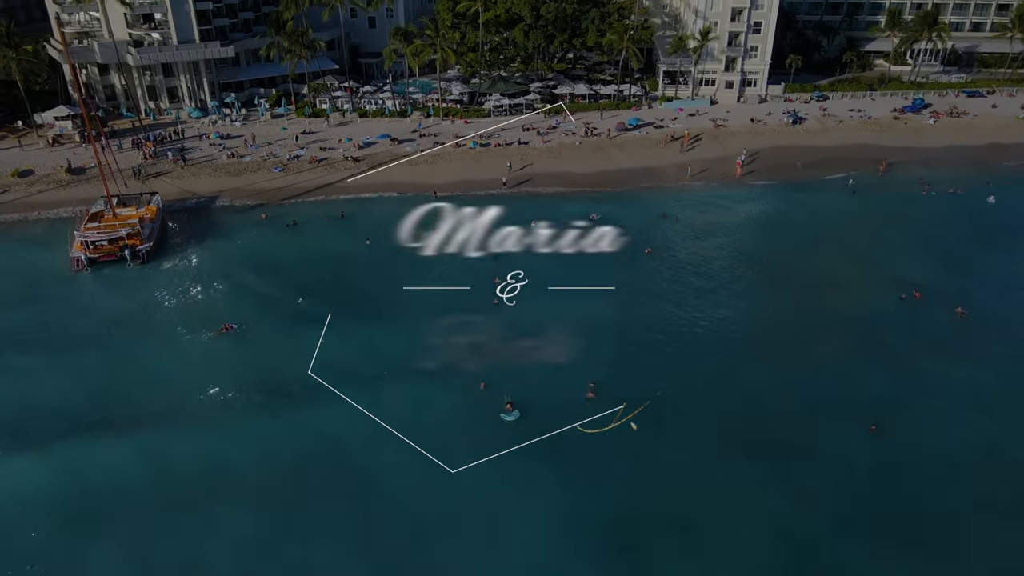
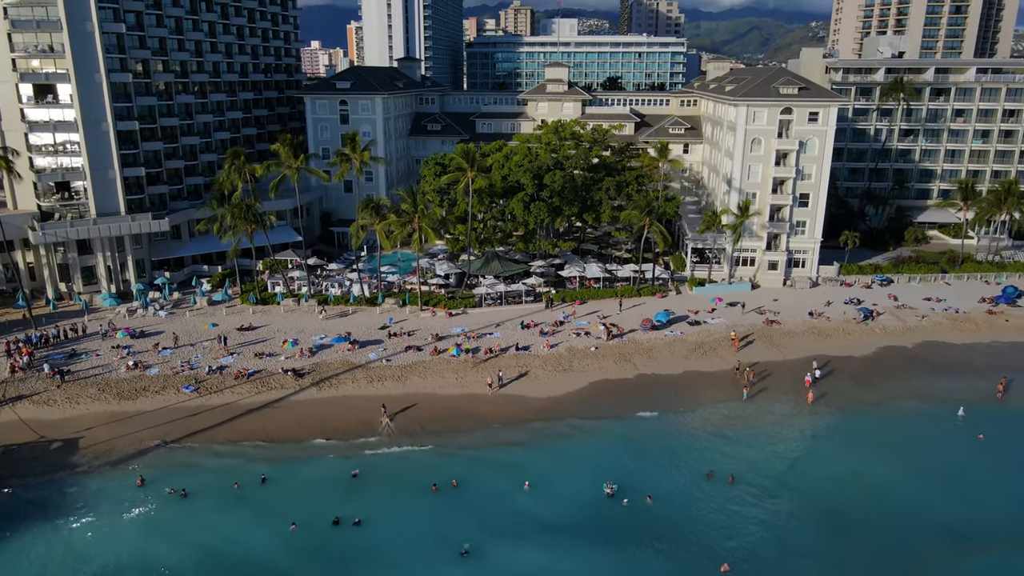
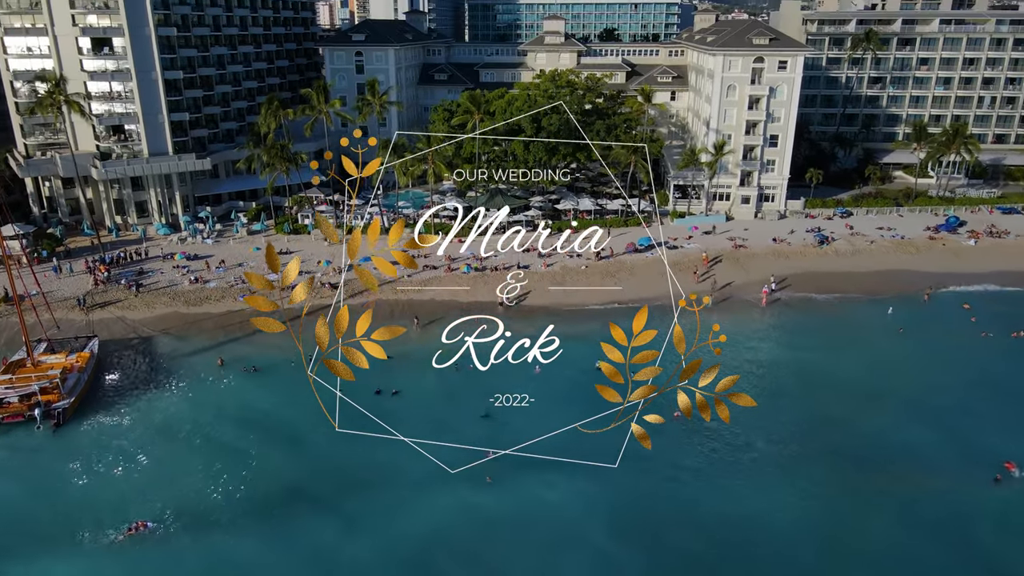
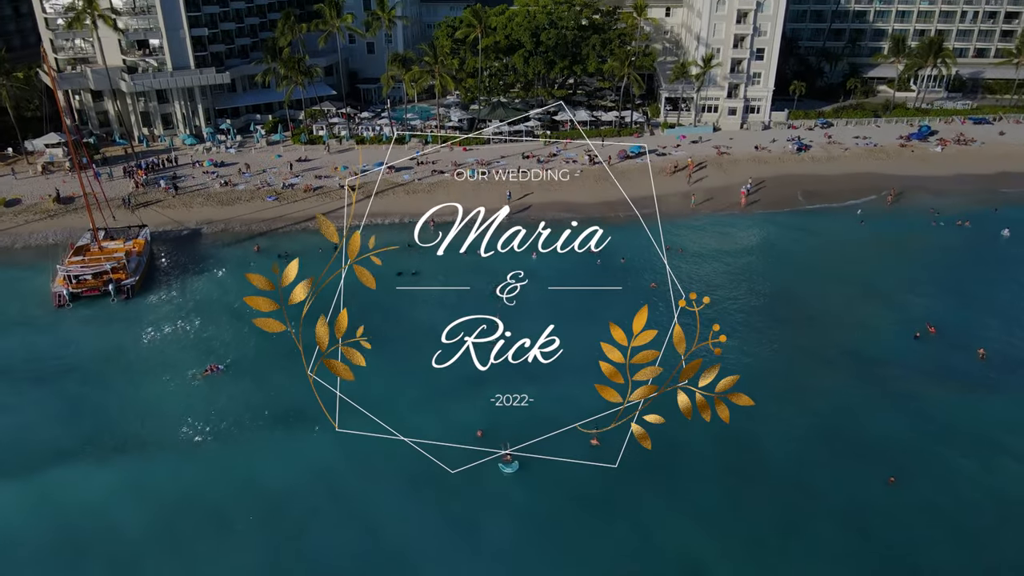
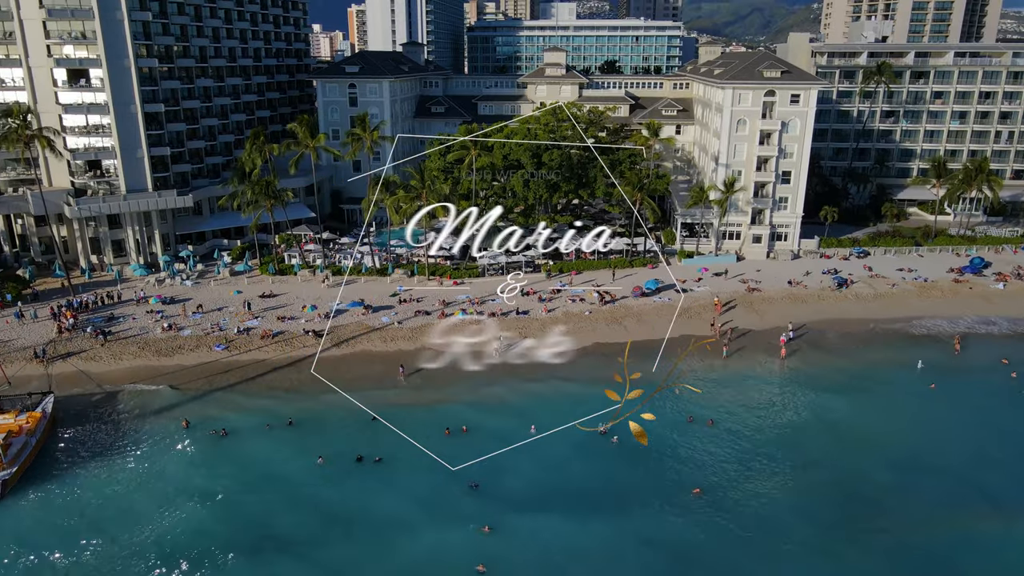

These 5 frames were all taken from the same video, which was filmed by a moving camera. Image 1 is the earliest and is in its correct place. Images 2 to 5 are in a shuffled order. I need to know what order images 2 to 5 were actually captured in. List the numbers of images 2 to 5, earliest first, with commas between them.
4, 3, 5, 2
